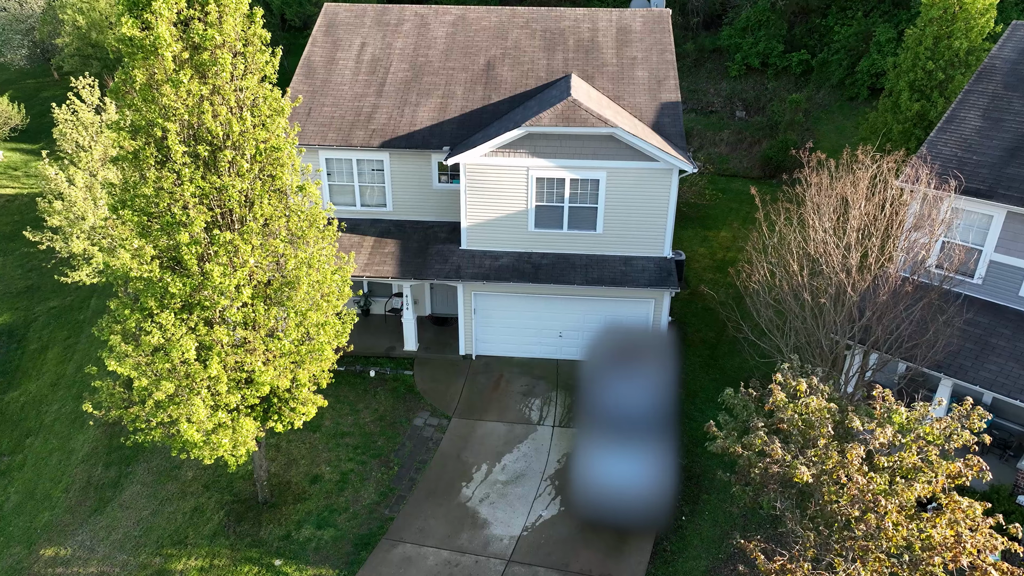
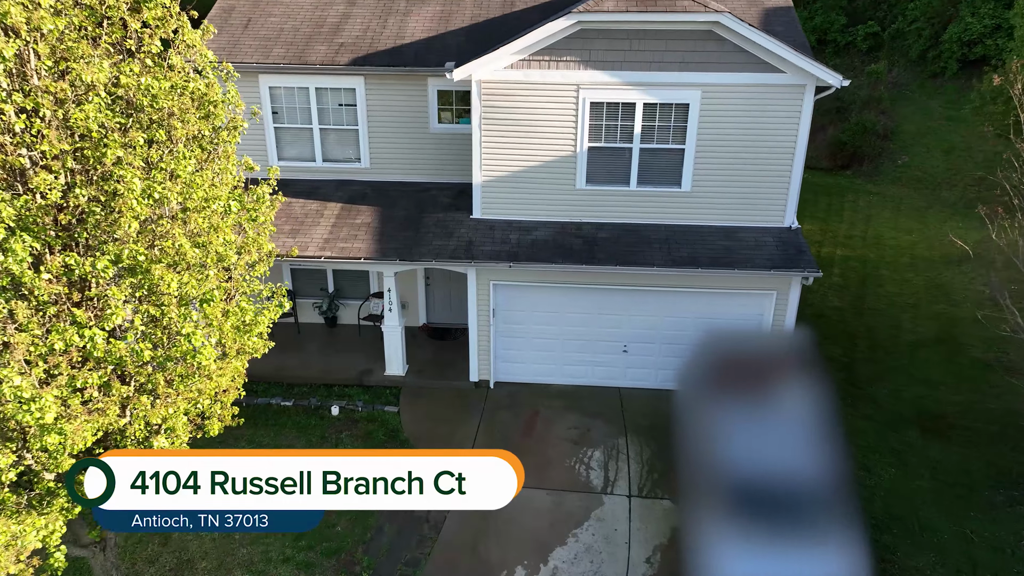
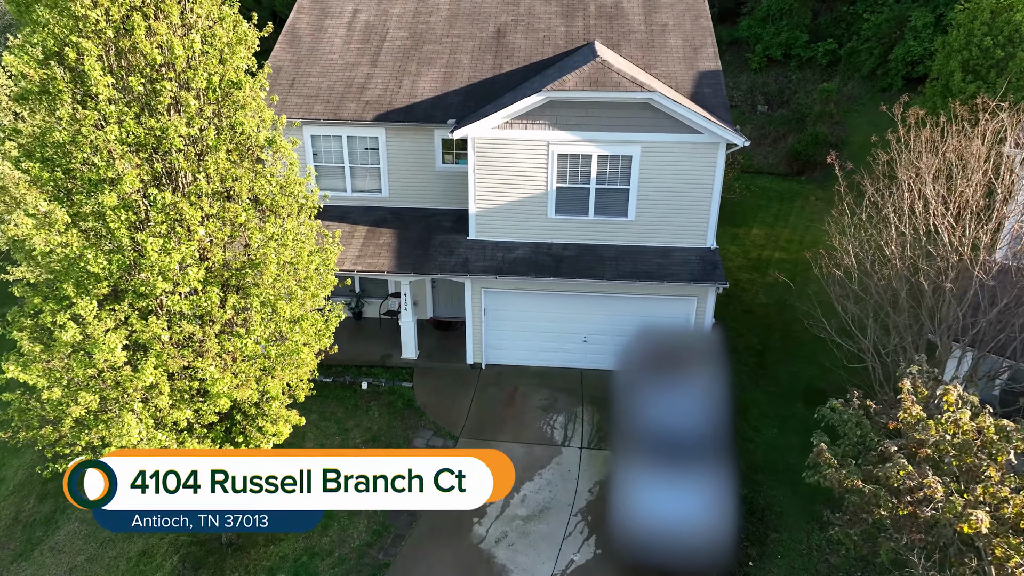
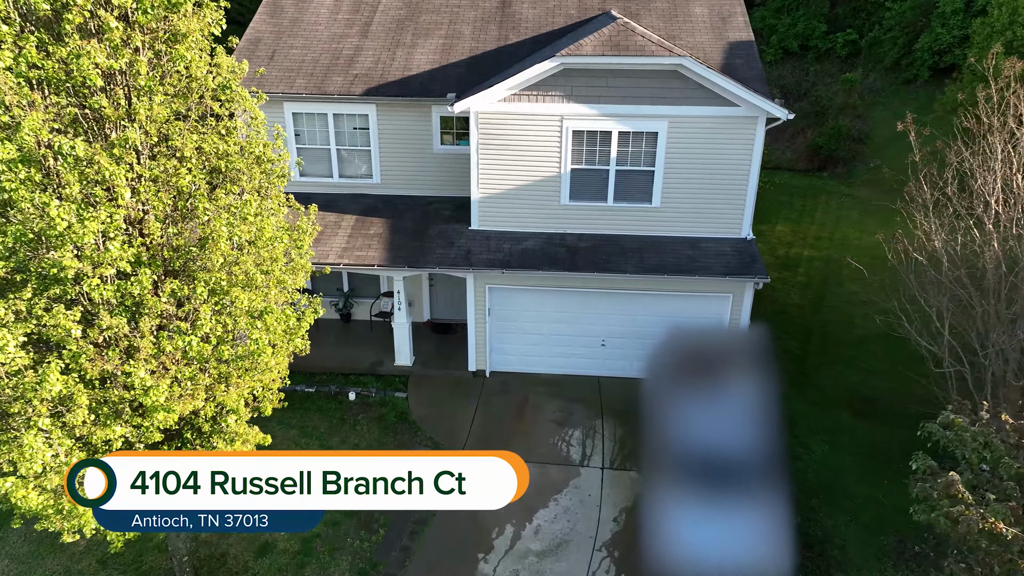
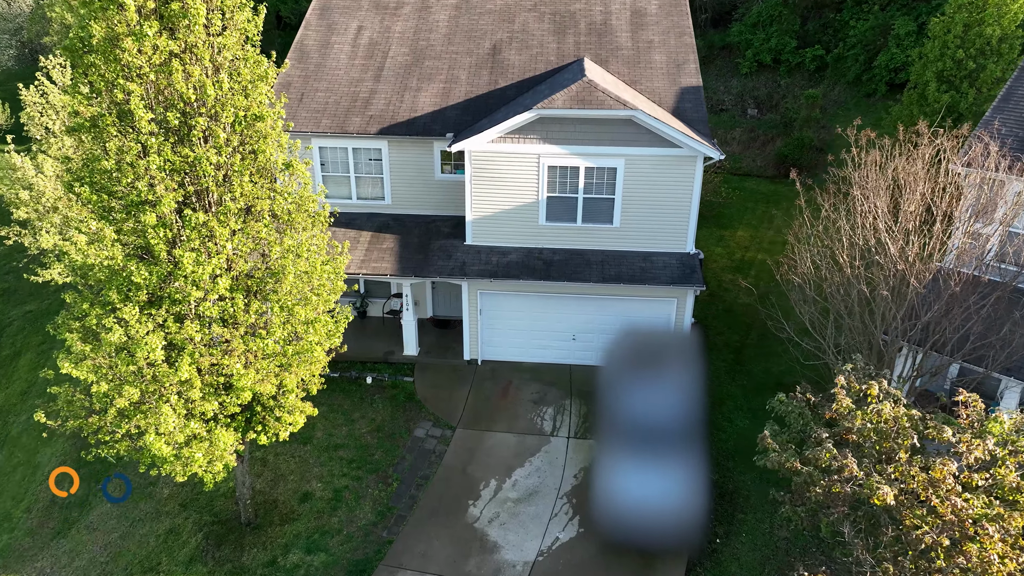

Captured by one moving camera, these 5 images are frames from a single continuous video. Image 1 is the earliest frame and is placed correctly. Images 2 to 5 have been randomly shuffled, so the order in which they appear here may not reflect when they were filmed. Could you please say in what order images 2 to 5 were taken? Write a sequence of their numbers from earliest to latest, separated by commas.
5, 3, 4, 2
